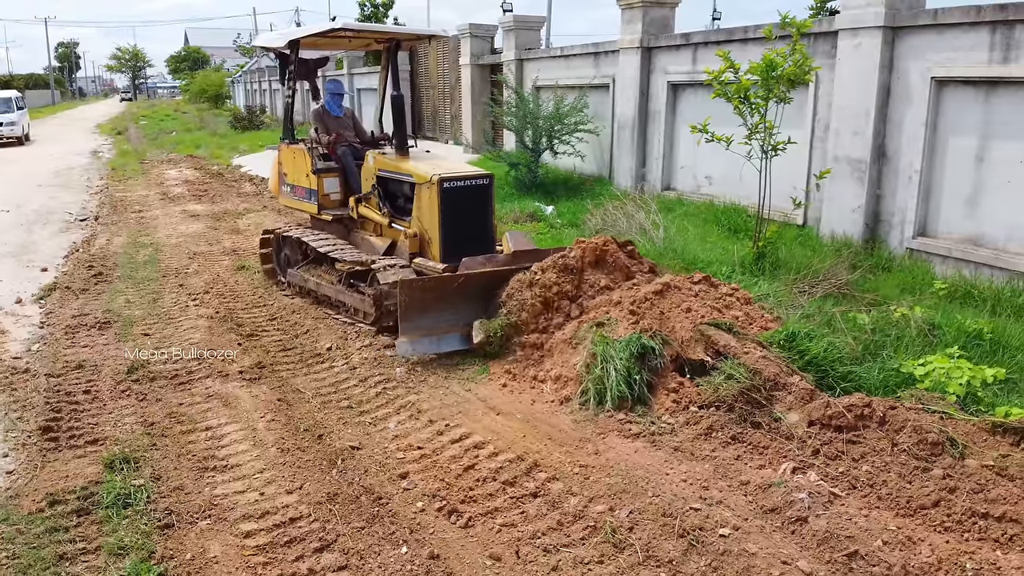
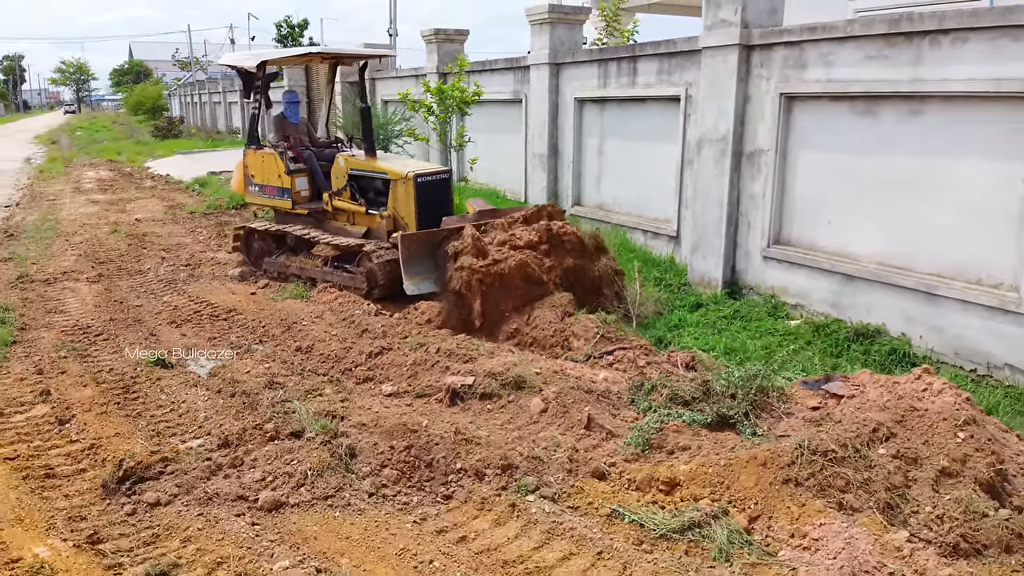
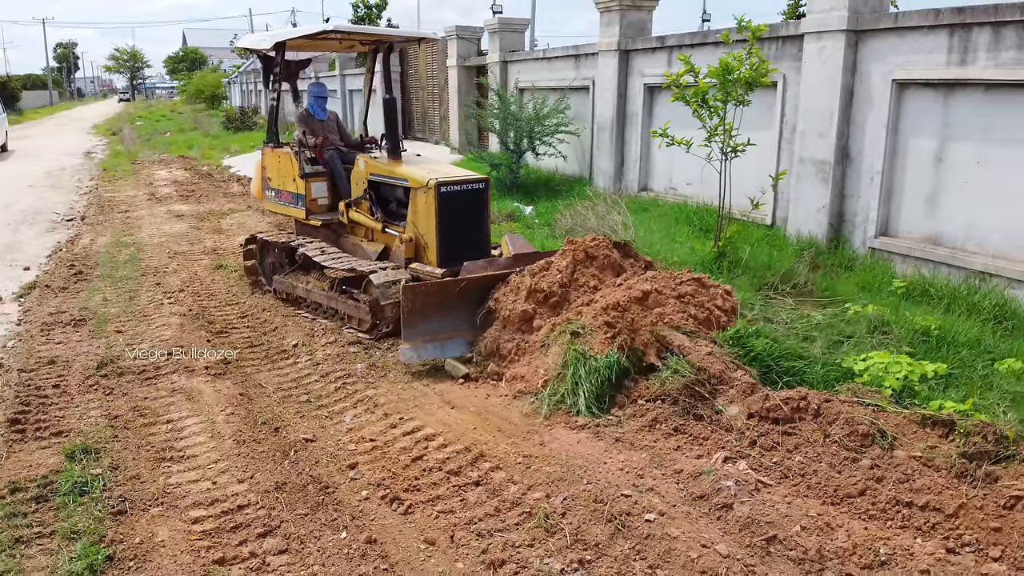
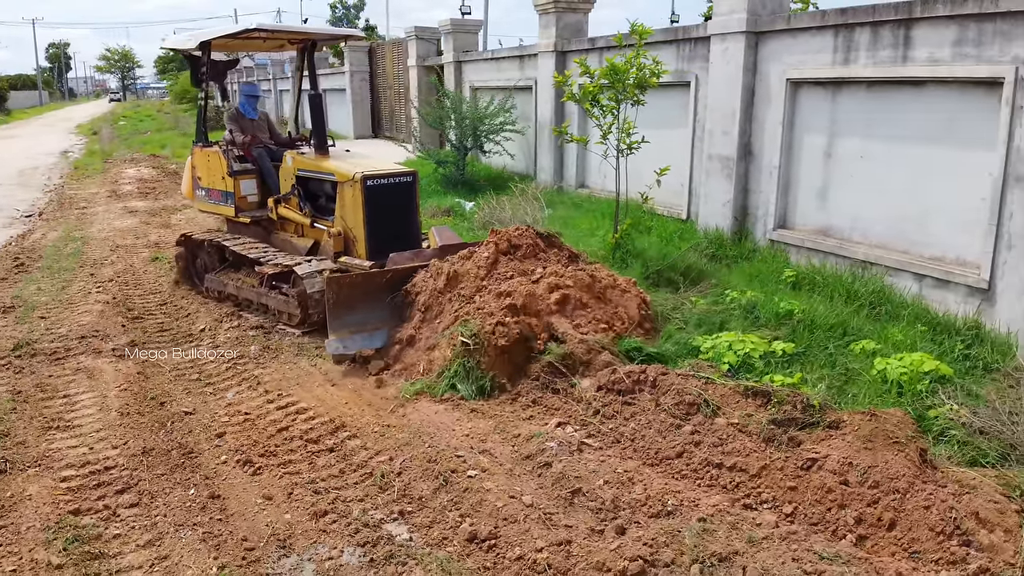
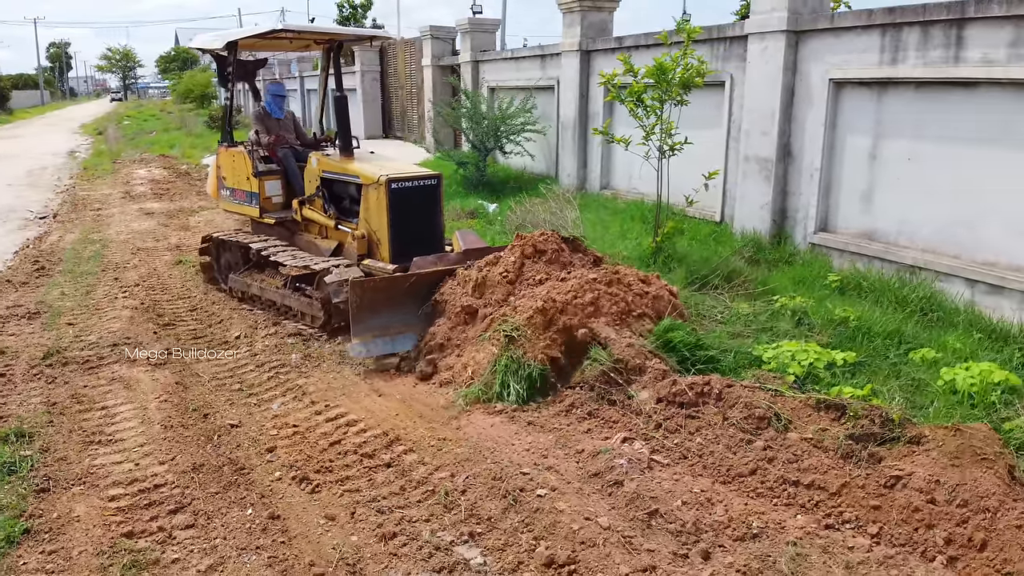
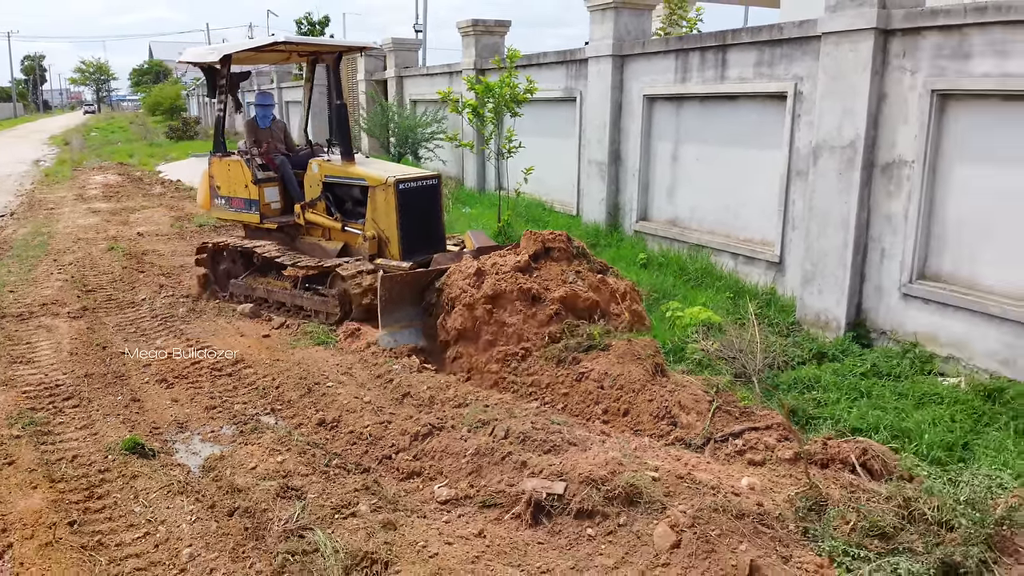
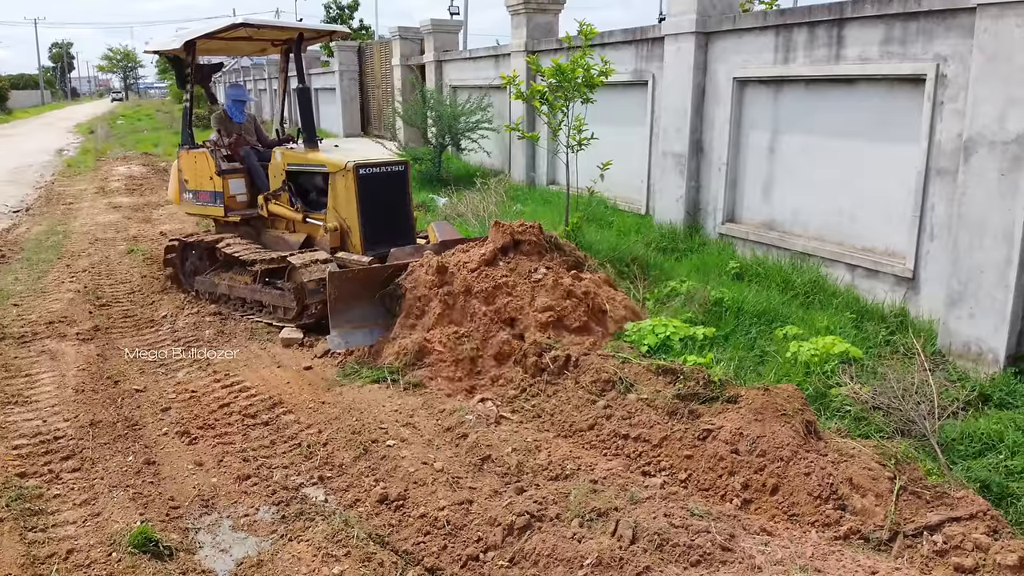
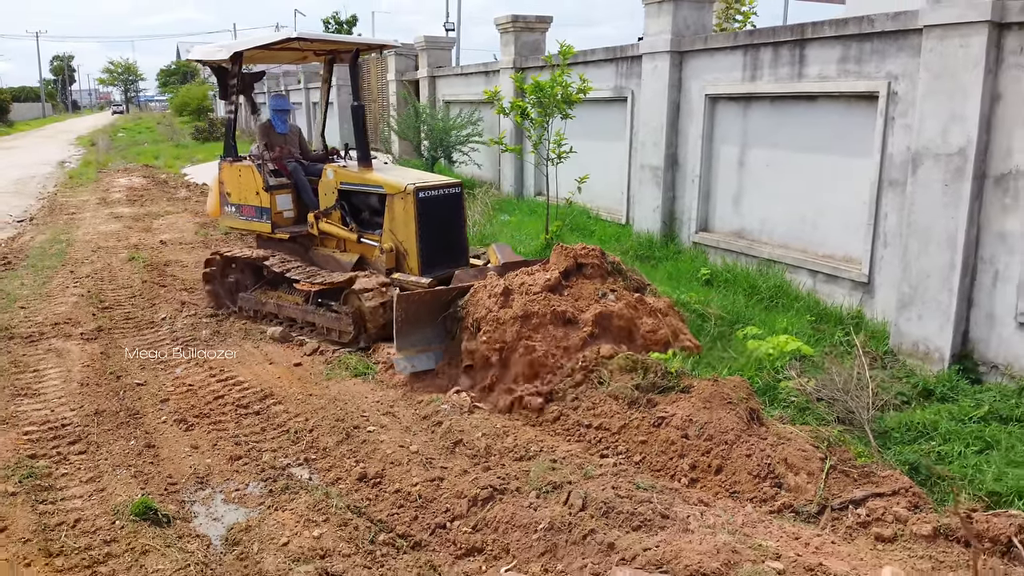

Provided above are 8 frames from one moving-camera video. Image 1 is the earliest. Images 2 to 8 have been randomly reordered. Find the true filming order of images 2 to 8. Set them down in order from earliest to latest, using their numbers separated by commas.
3, 5, 4, 7, 8, 6, 2
